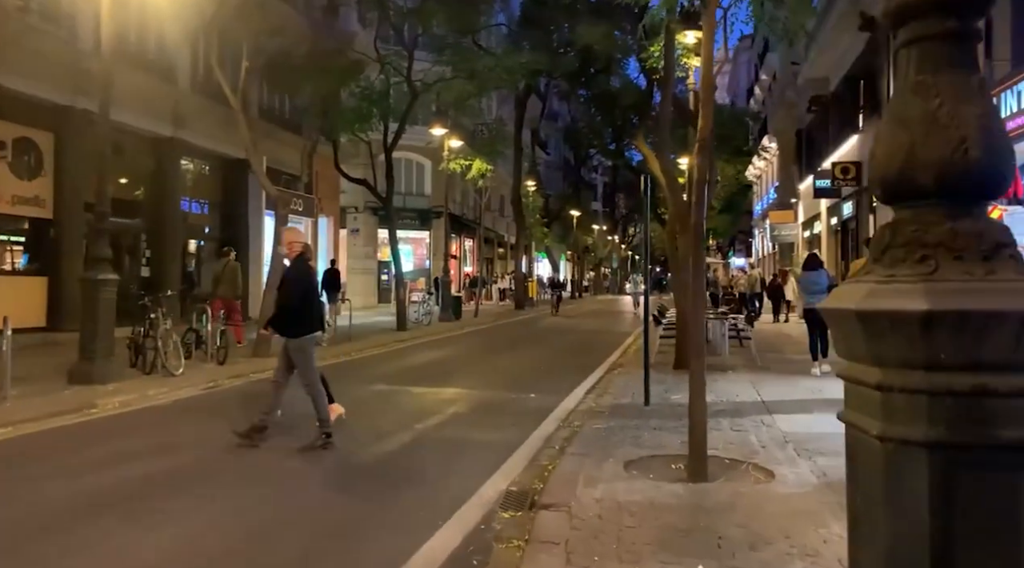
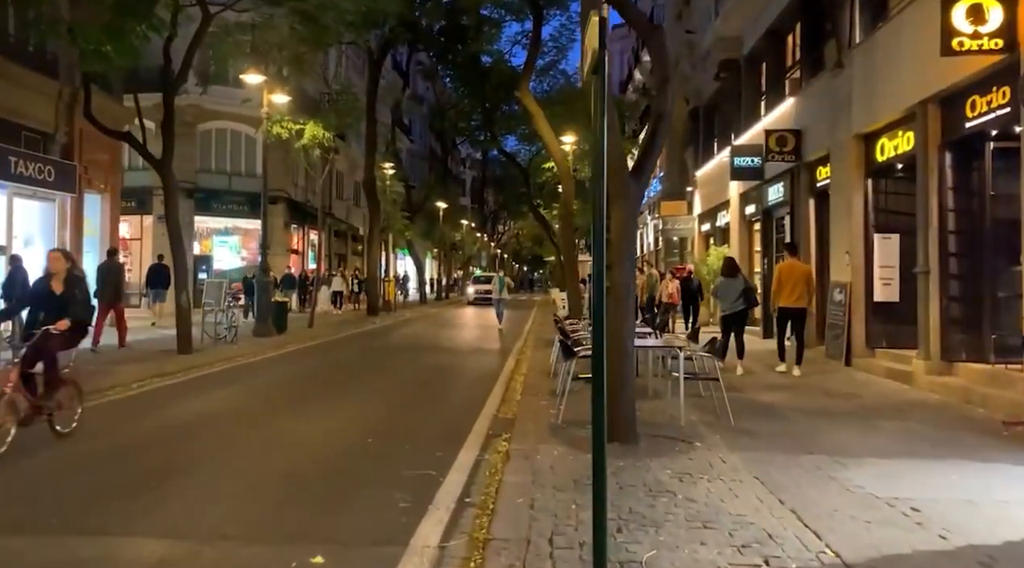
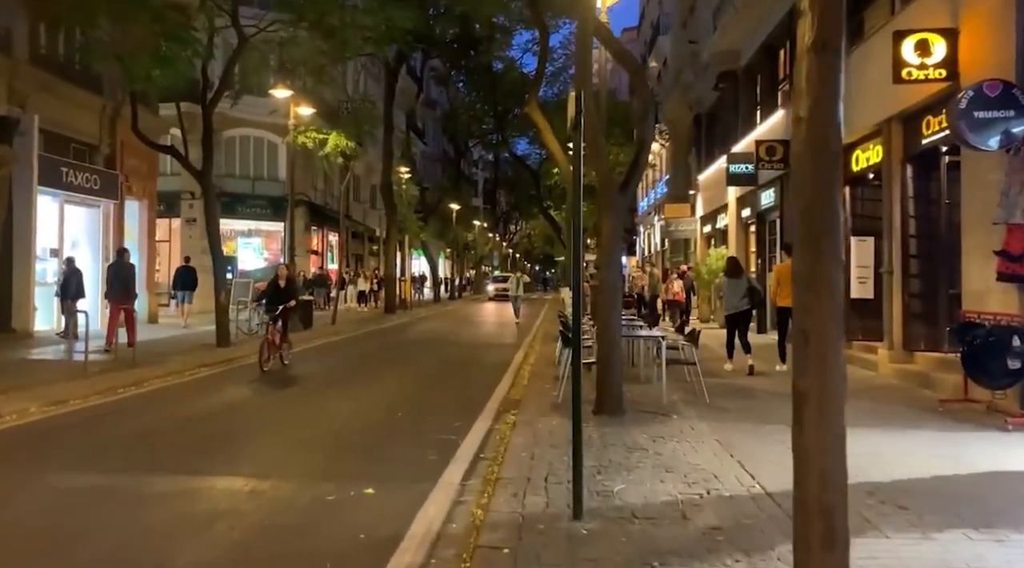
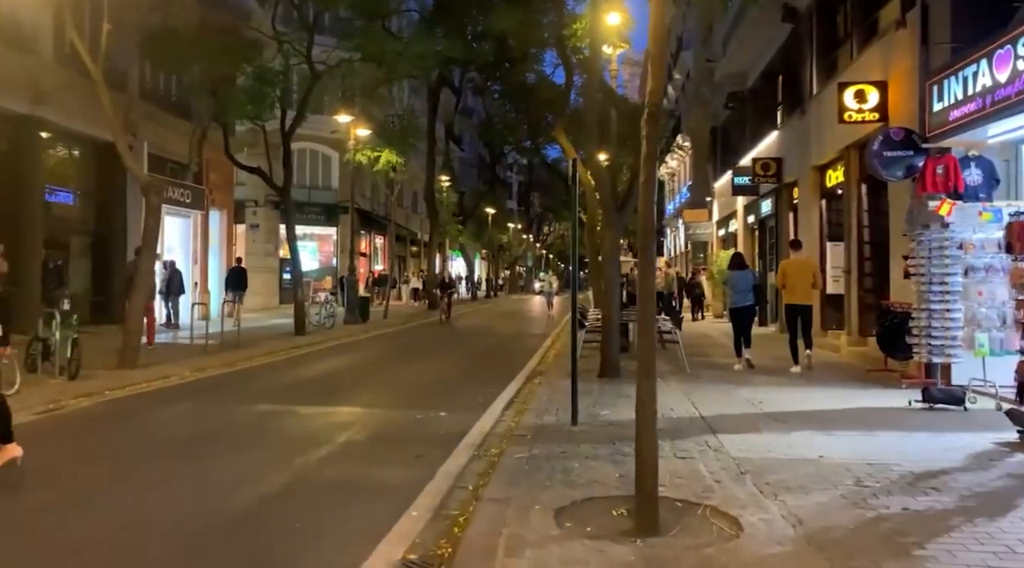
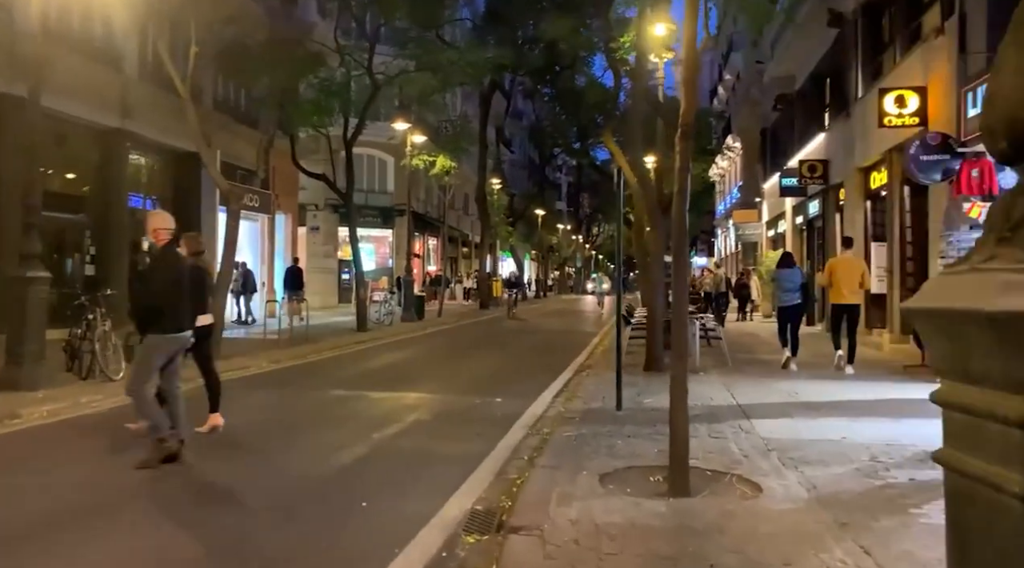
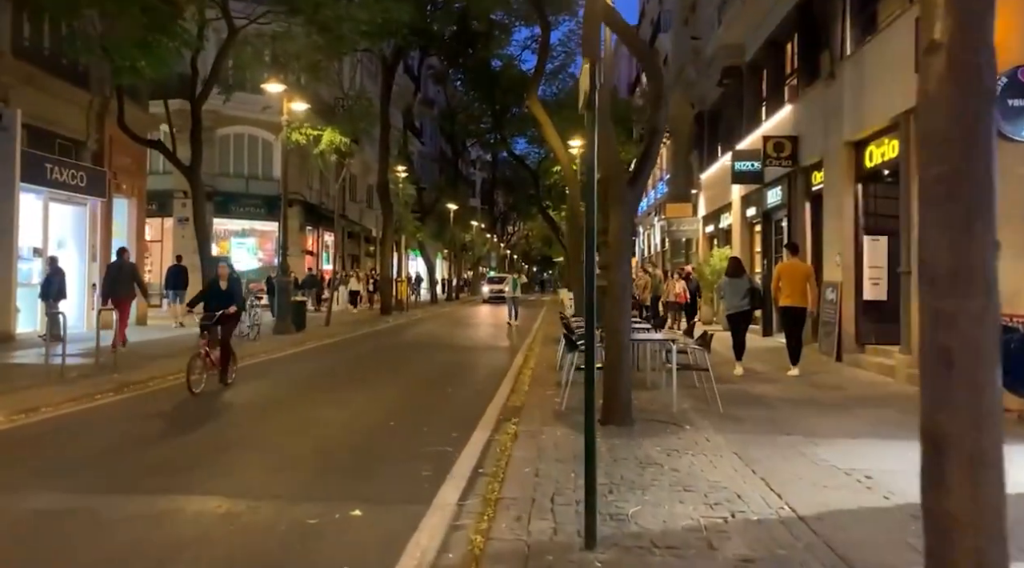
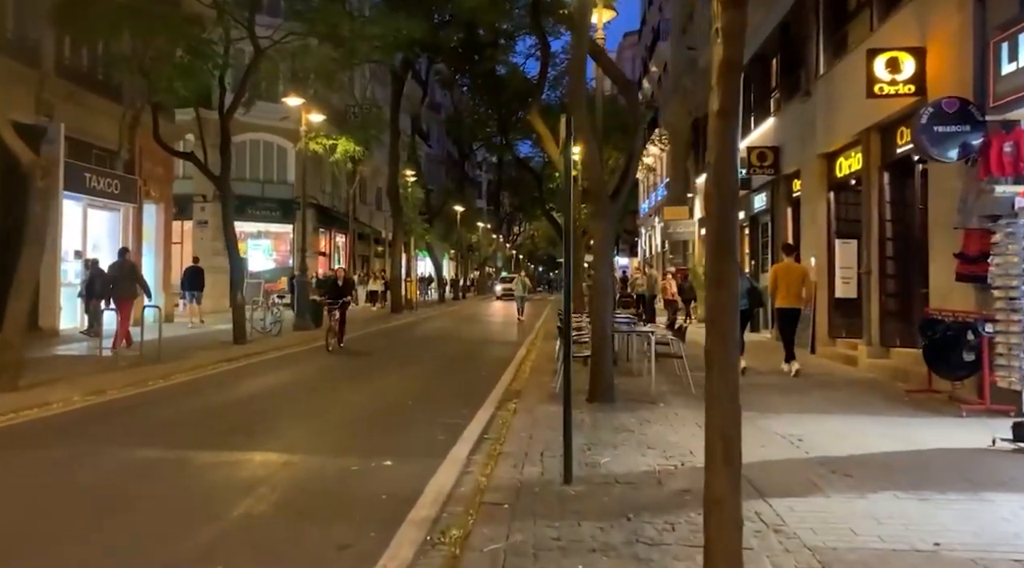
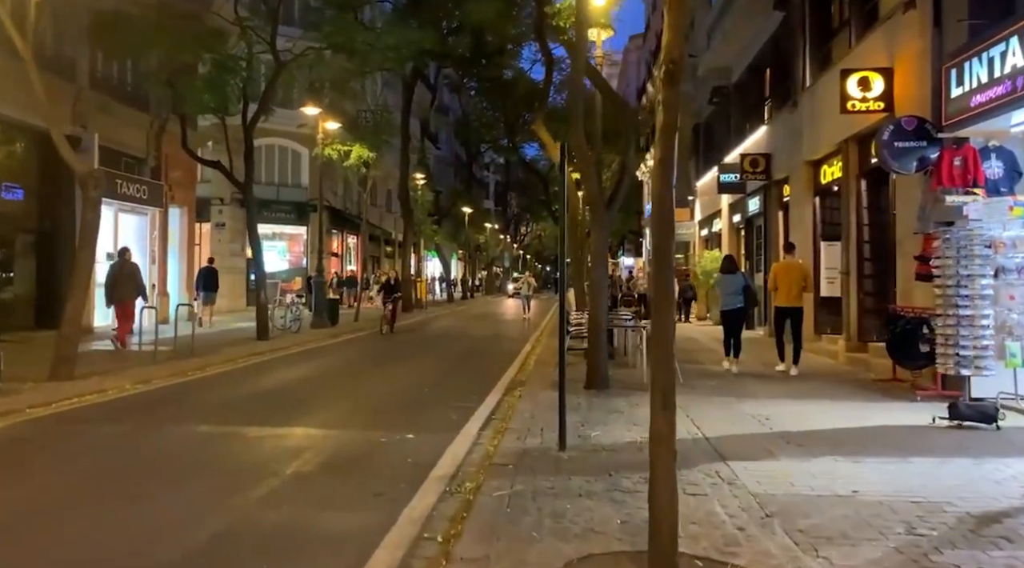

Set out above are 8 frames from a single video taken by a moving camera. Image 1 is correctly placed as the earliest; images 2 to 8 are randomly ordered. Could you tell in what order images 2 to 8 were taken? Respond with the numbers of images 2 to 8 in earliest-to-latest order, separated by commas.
5, 4, 8, 7, 3, 6, 2
